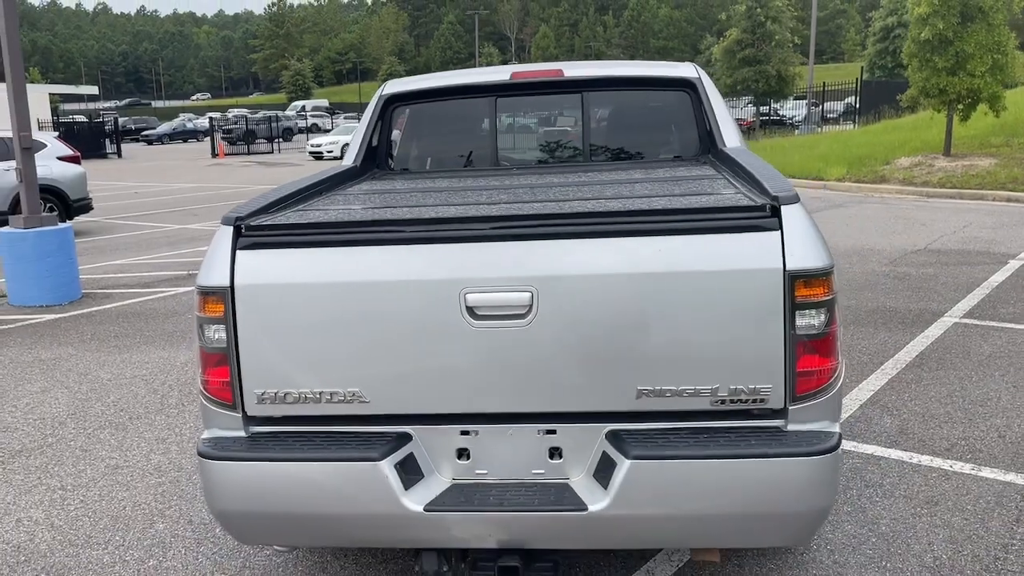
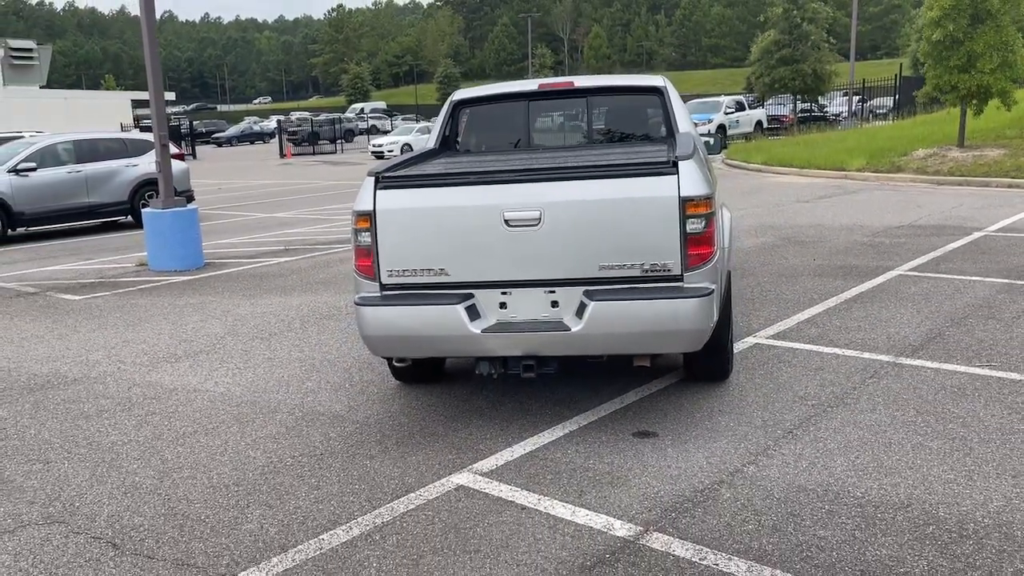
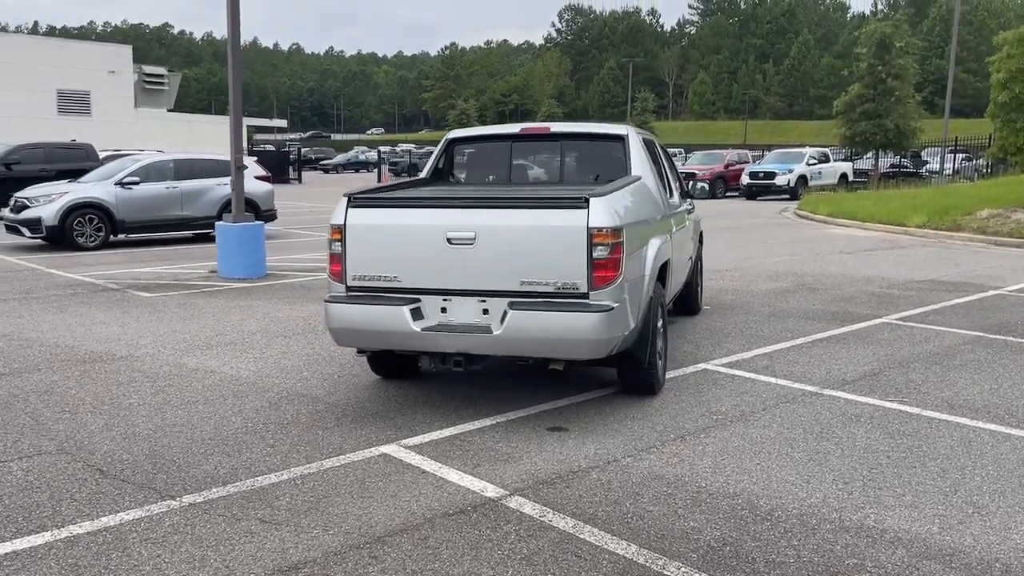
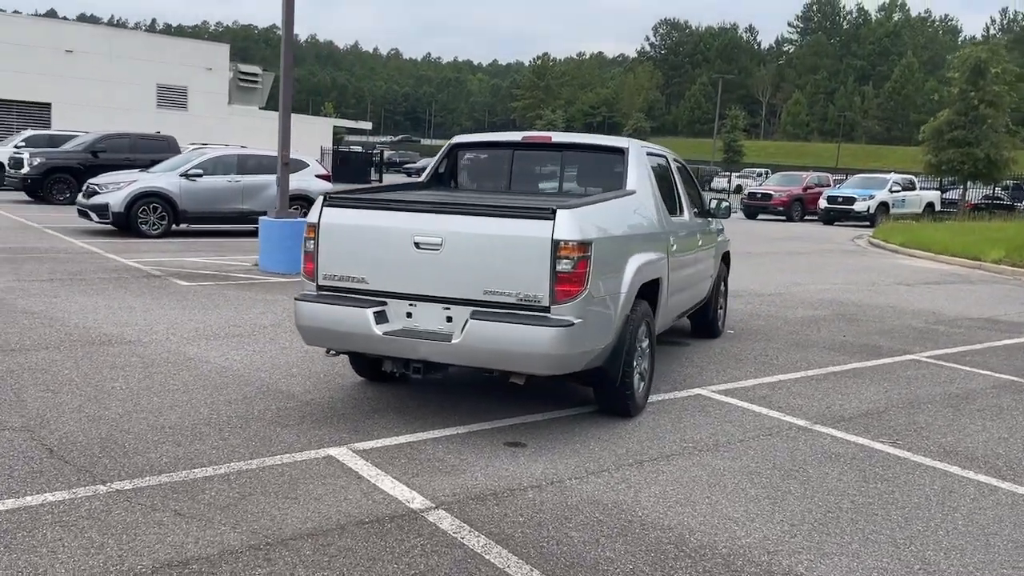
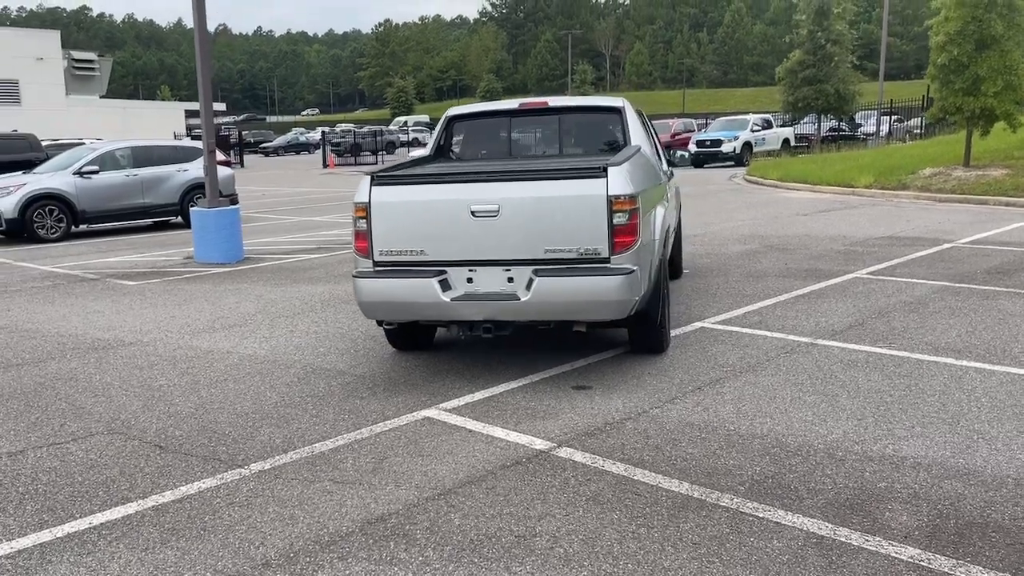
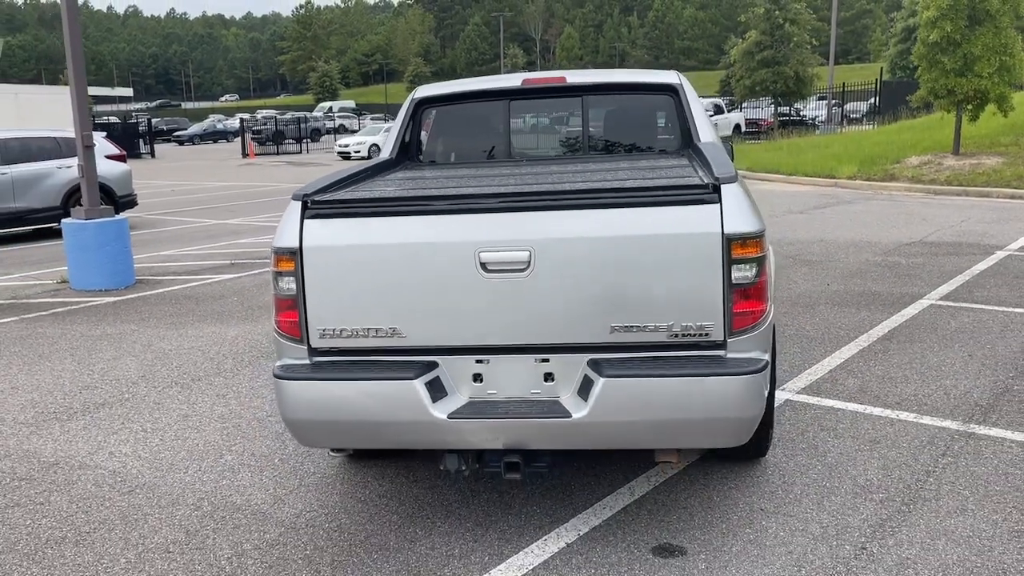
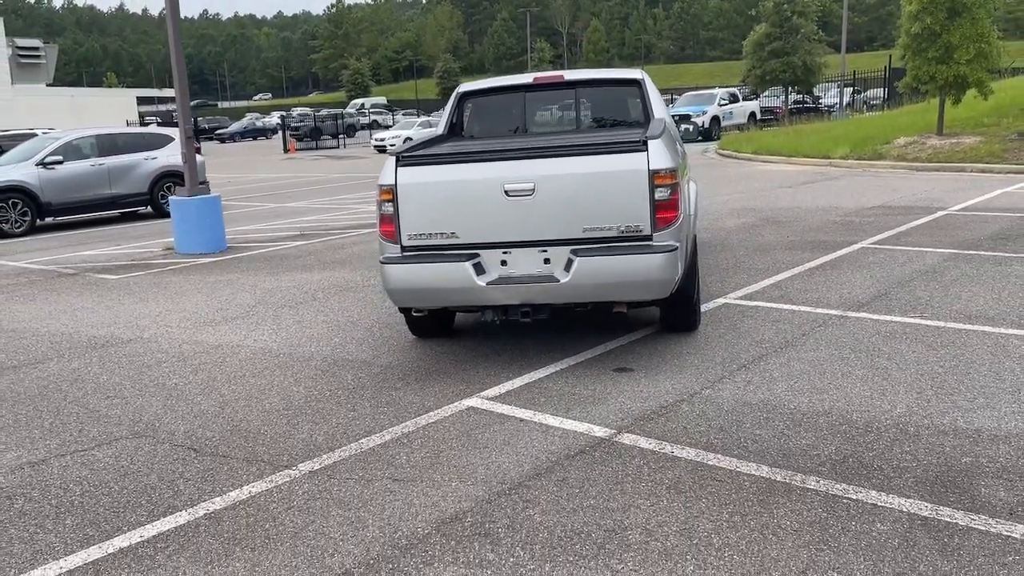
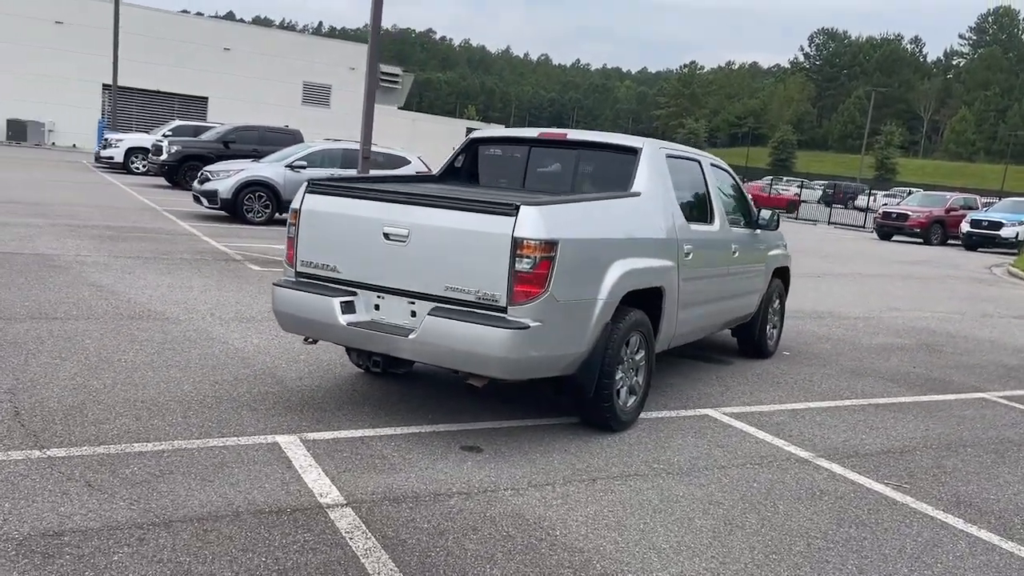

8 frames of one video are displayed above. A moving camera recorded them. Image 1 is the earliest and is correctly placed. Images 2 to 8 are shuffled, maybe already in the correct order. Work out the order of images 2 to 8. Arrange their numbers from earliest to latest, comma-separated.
6, 2, 7, 5, 3, 4, 8
